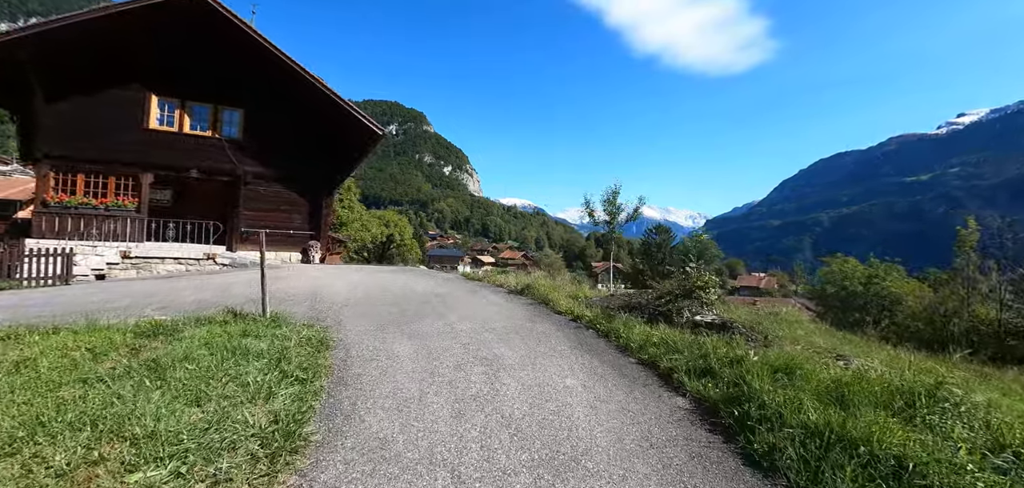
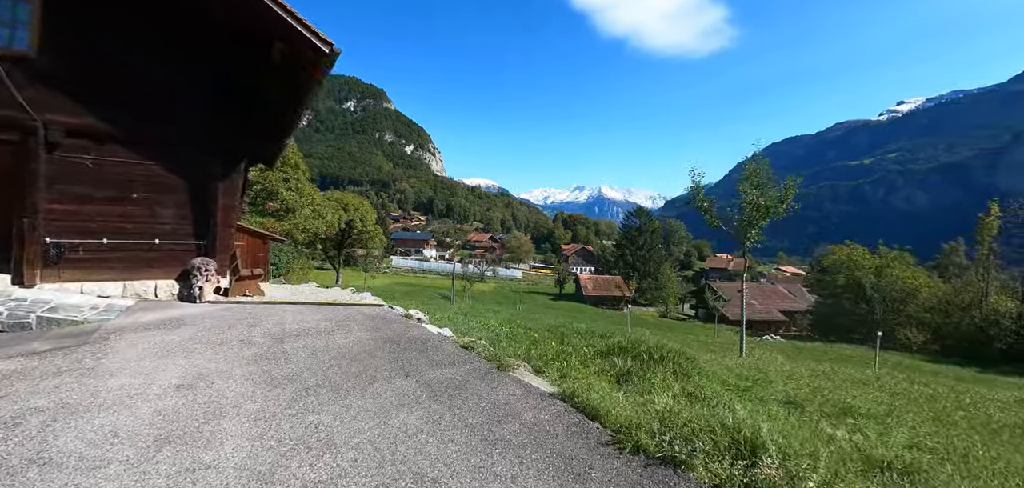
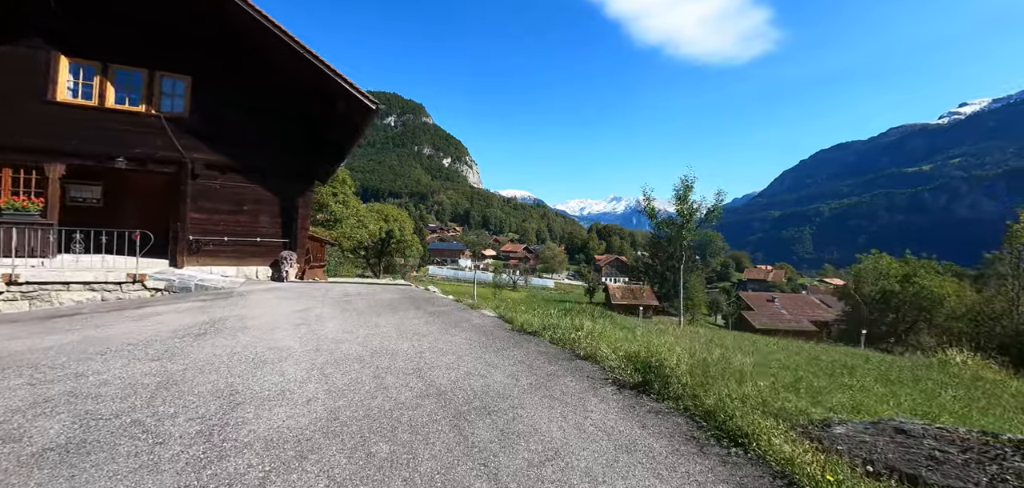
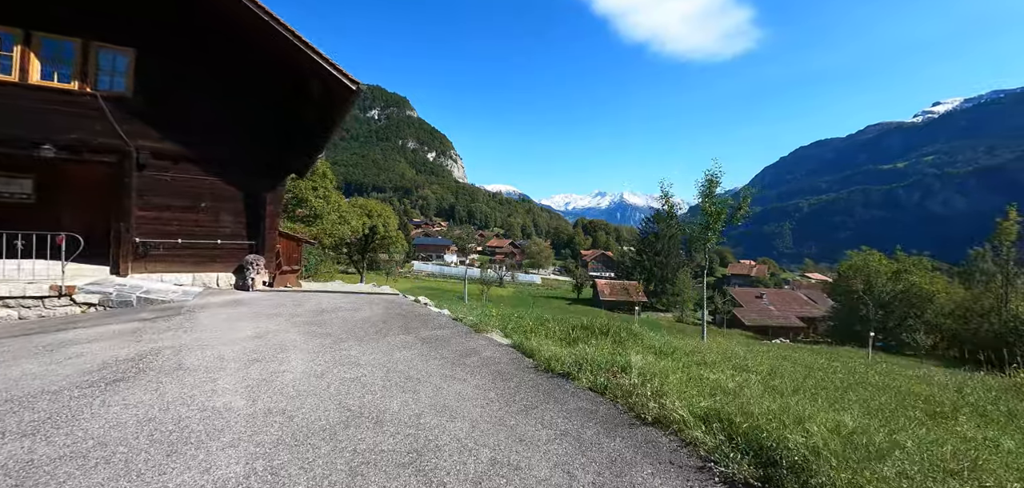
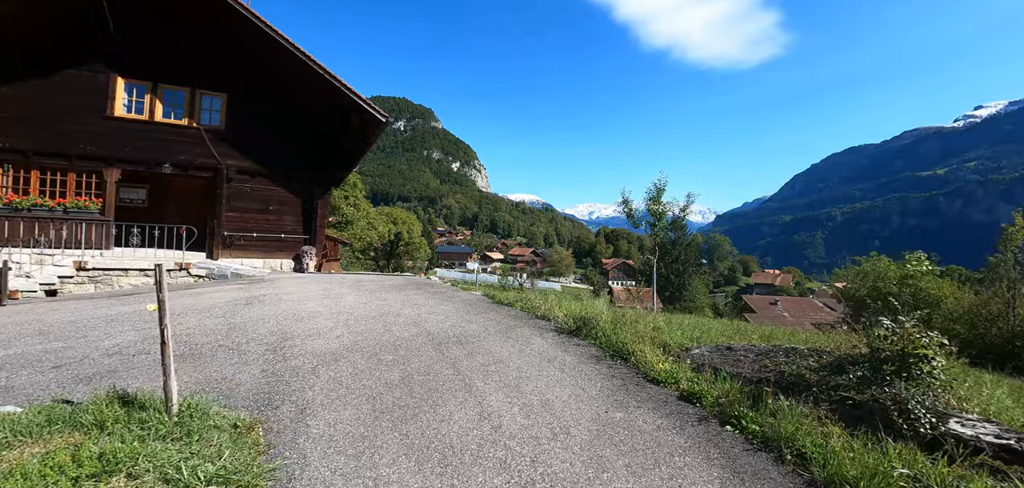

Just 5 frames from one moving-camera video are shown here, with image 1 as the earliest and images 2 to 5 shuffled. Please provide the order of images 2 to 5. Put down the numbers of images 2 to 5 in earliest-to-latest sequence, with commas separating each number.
5, 3, 4, 2
